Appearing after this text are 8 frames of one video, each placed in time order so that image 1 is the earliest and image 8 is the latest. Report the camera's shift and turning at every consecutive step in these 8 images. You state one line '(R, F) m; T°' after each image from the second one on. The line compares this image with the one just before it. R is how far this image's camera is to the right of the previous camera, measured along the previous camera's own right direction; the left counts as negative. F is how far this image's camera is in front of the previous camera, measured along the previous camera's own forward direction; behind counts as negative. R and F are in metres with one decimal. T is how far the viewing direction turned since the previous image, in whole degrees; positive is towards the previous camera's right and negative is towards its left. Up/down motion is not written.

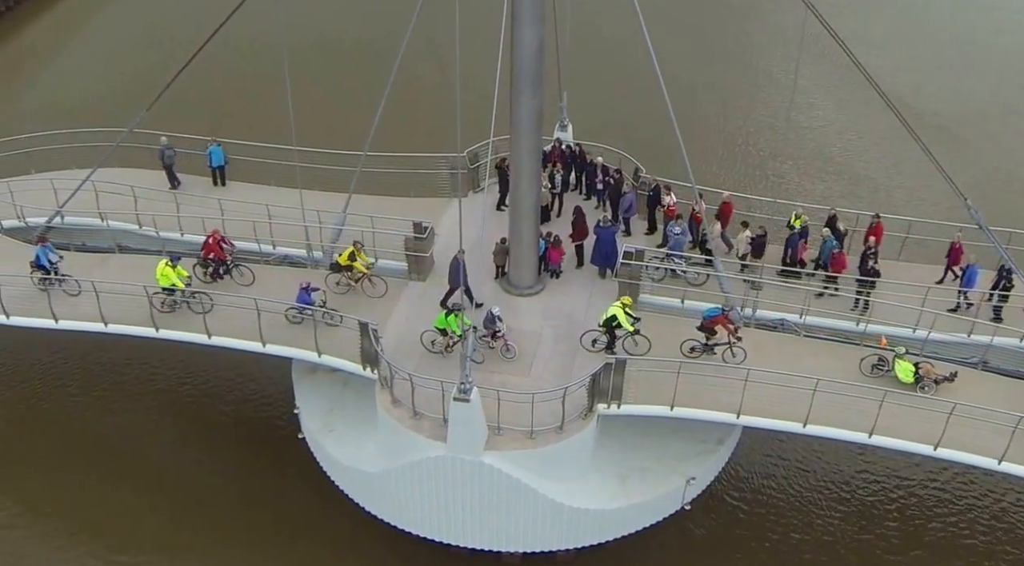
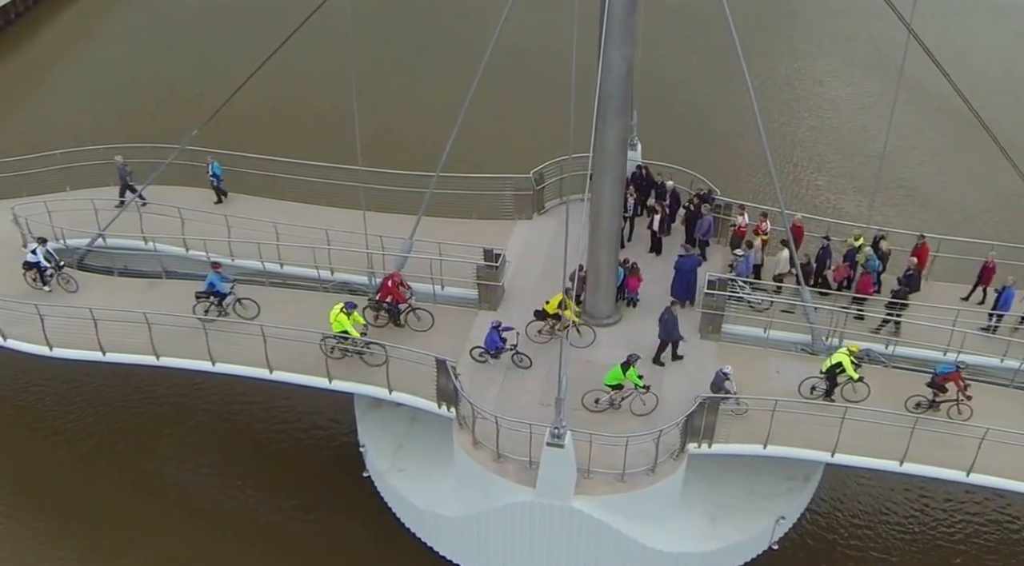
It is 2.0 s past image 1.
(-1.4, +0.7) m; +2°
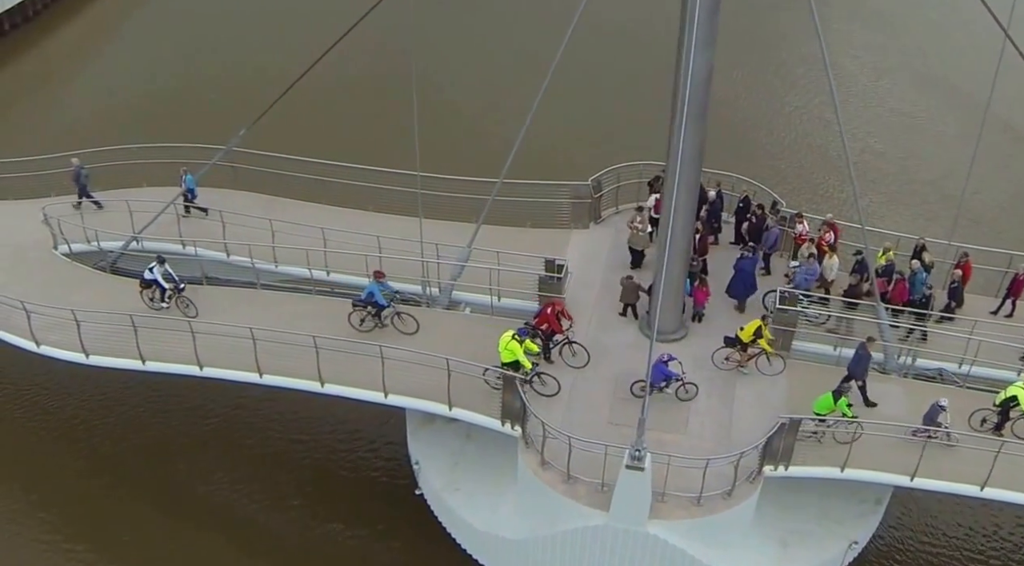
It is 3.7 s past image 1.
(-1.1, +0.5) m; +1°
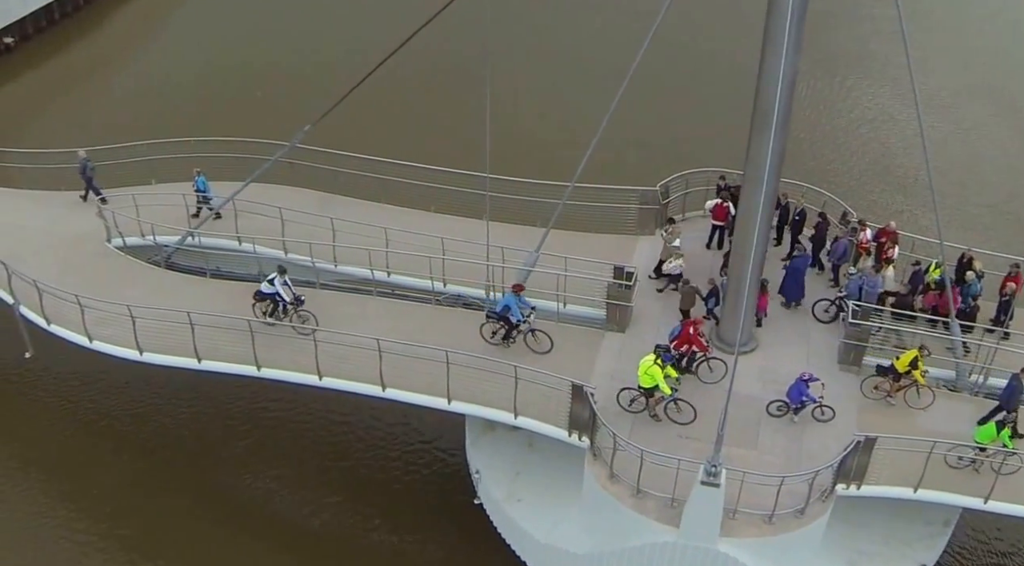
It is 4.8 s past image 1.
(-0.8, +0.3) m; 0°
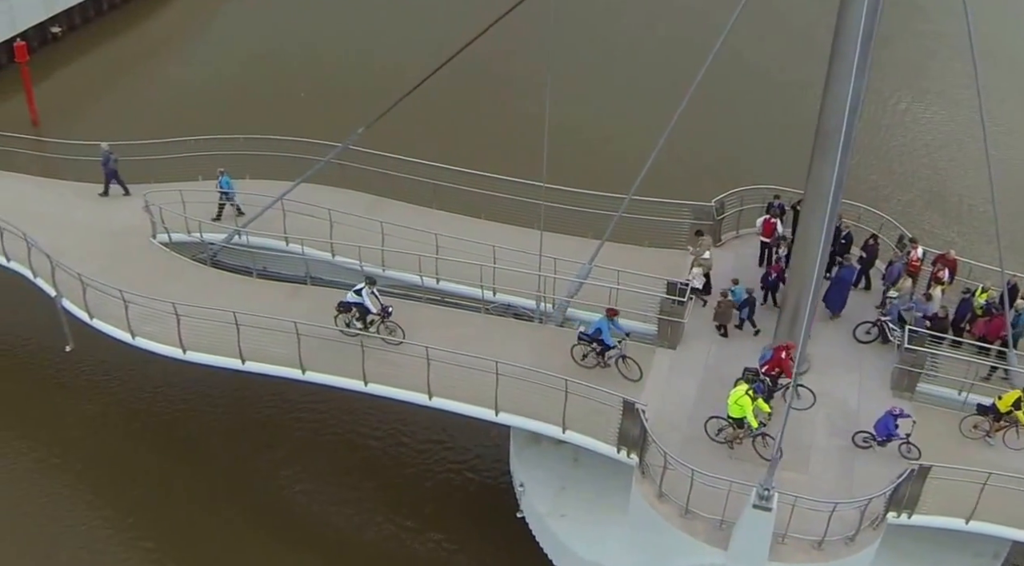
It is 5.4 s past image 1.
(-0.6, +0.2) m; 0°
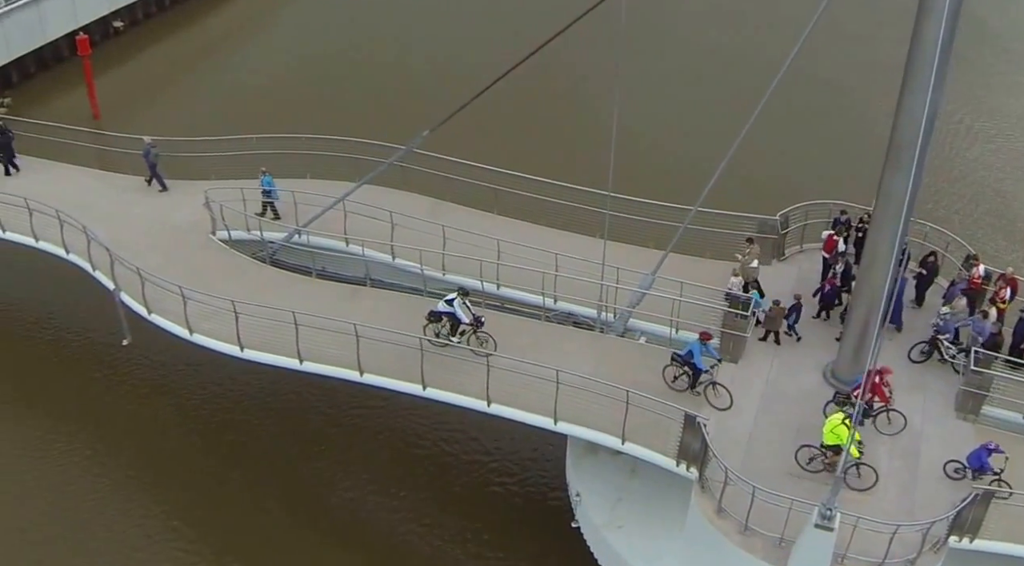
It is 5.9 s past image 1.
(-0.5, +0.1) m; -1°
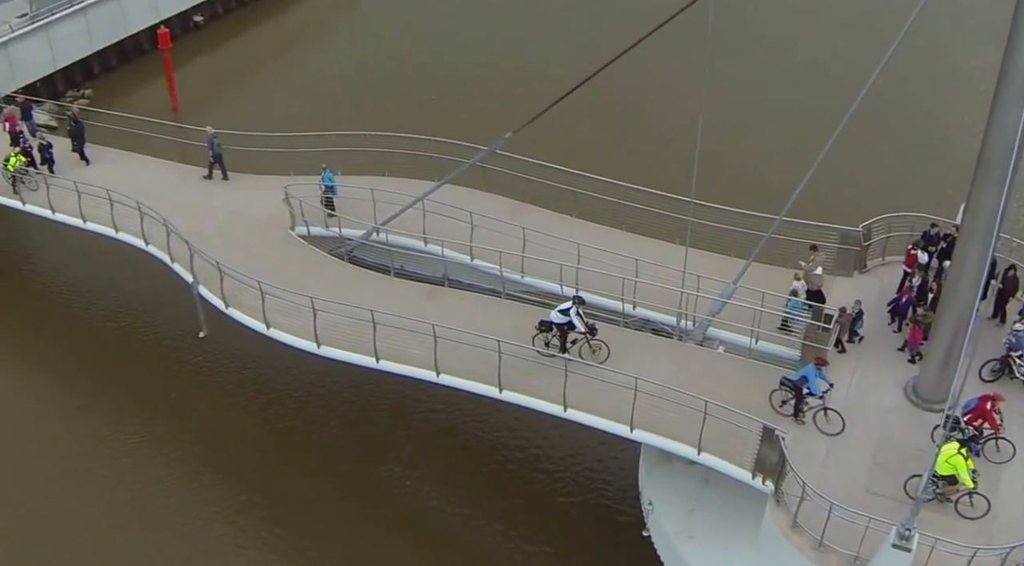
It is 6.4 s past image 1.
(-0.5, 0.0) m; -2°
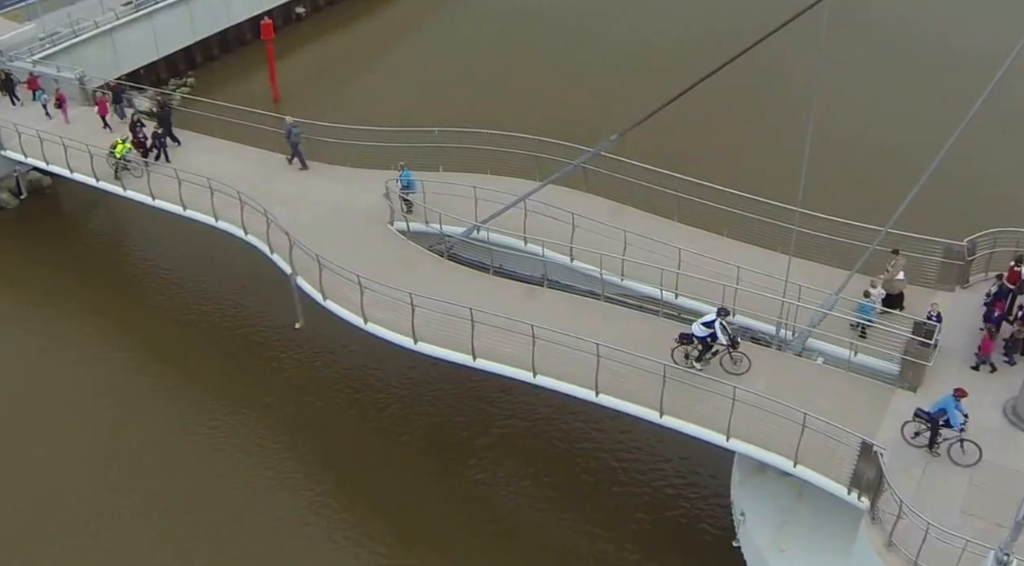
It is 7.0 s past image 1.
(-0.7, 0.0) m; -3°
